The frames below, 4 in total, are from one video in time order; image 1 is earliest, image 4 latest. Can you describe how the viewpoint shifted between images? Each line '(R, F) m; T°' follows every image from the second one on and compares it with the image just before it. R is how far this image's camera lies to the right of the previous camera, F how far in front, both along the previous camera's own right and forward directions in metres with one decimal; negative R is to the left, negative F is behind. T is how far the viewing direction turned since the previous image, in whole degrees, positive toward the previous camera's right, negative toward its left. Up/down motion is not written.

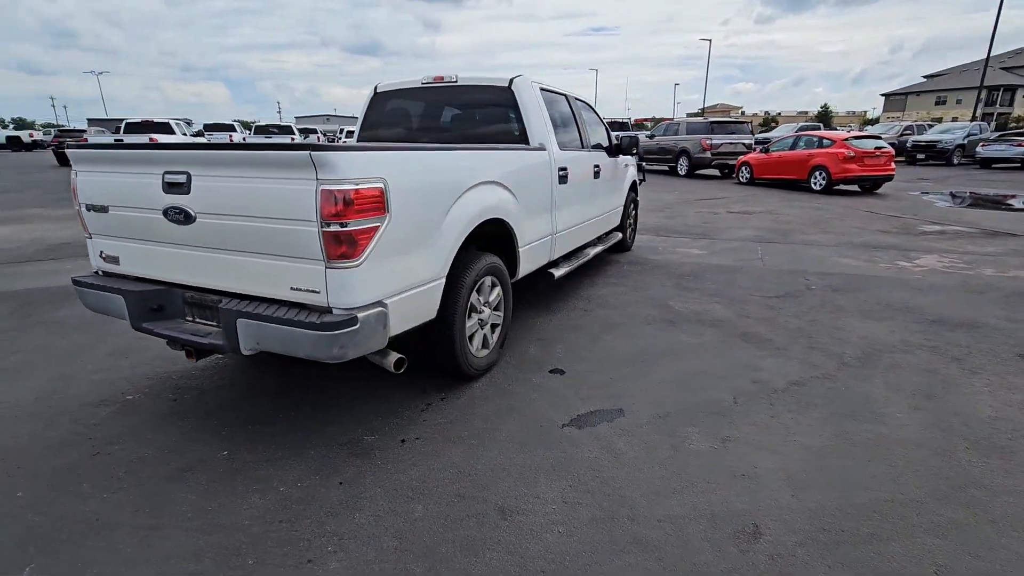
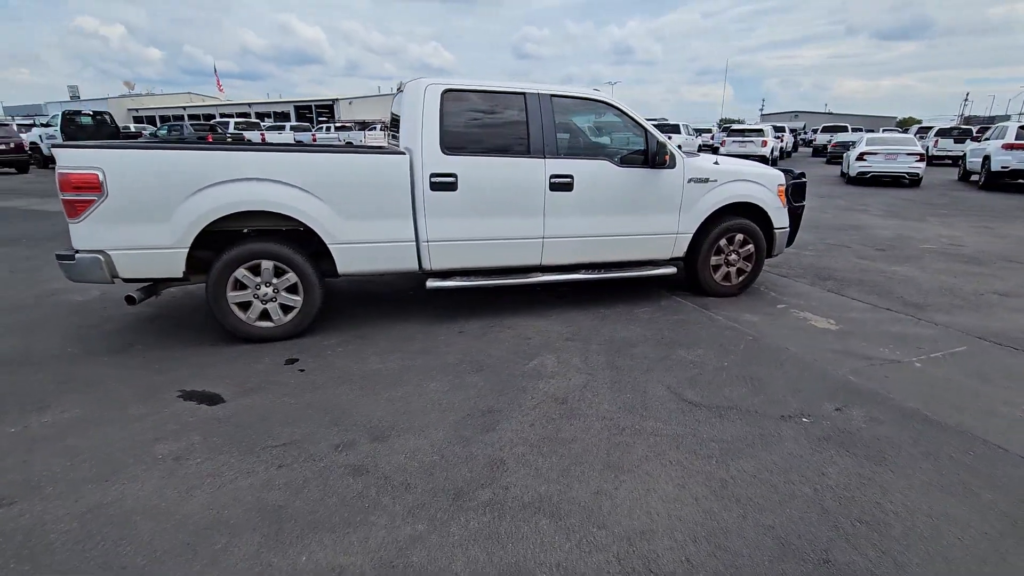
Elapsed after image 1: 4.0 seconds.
(+4.5, +2.4) m; -46°
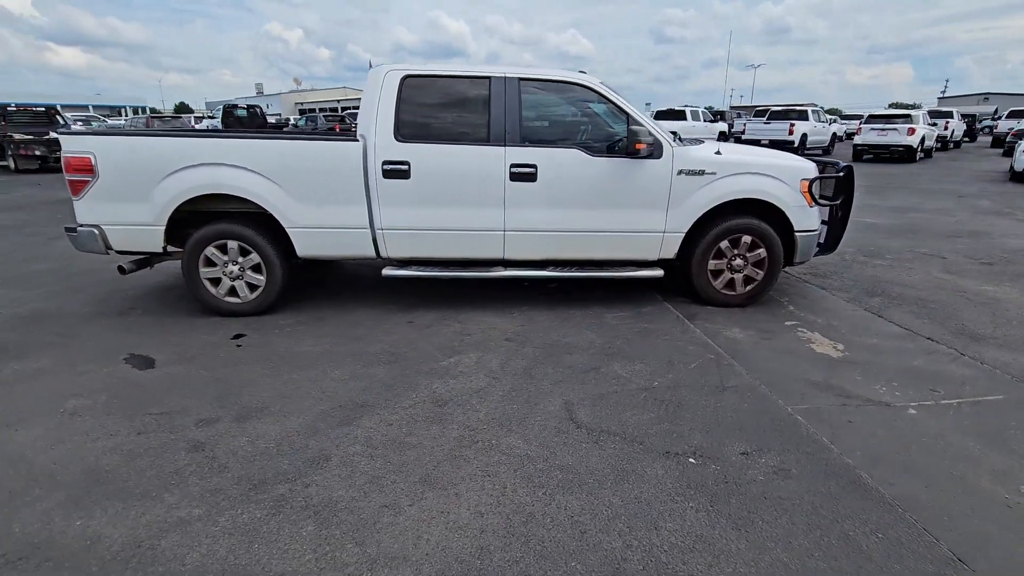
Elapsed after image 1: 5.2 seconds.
(+1.5, +0.4) m; -13°
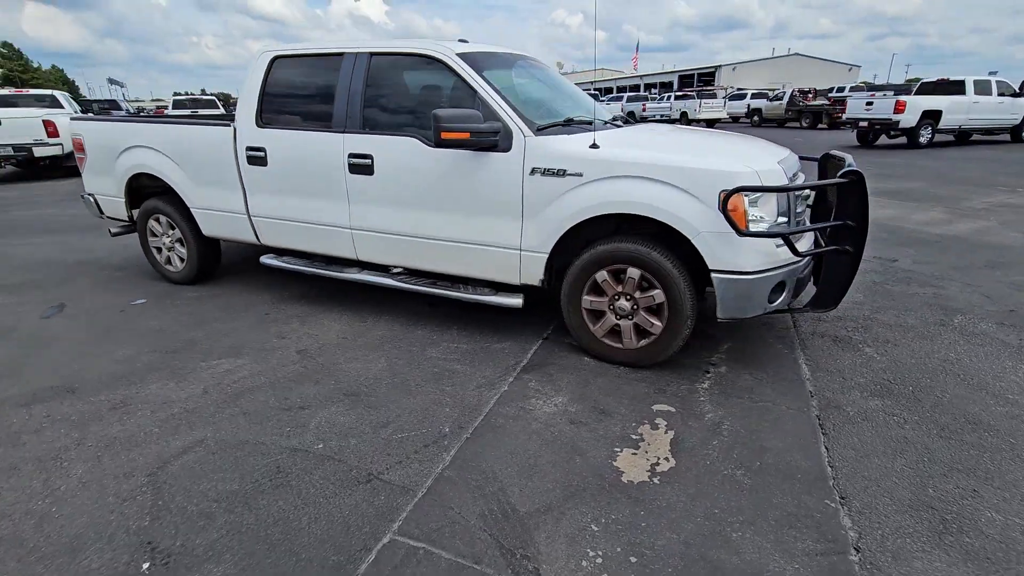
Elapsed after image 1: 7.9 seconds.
(+3.0, +1.6) m; -26°
